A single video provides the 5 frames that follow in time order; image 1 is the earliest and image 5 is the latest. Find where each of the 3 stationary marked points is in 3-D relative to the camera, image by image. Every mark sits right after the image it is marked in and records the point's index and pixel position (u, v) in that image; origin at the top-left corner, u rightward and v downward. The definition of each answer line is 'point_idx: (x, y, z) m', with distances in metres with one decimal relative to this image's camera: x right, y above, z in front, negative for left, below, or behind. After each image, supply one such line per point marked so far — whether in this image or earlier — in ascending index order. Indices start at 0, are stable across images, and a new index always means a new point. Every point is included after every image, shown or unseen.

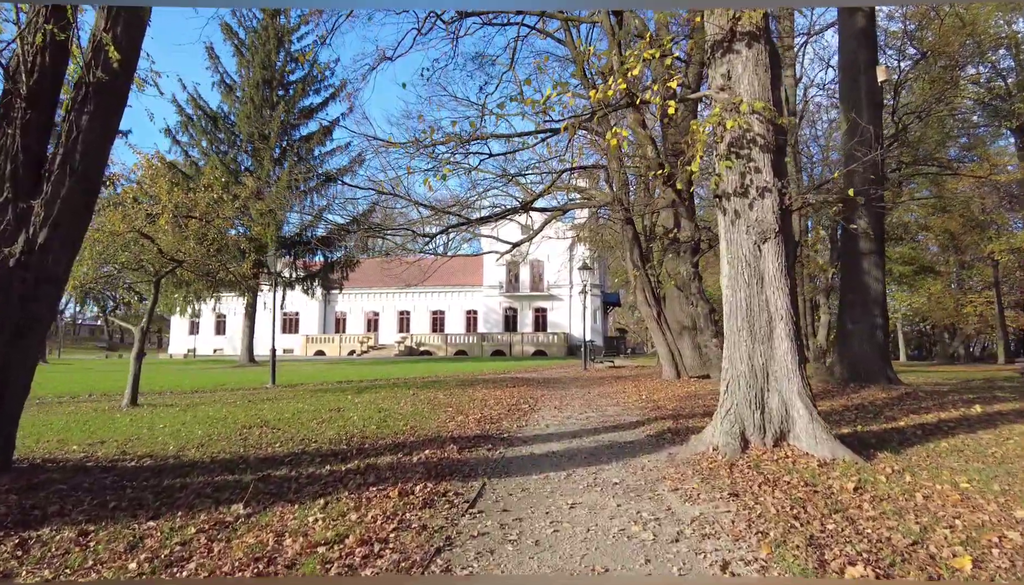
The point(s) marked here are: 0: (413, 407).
0: (-1.6, -1.9, +10.2) m
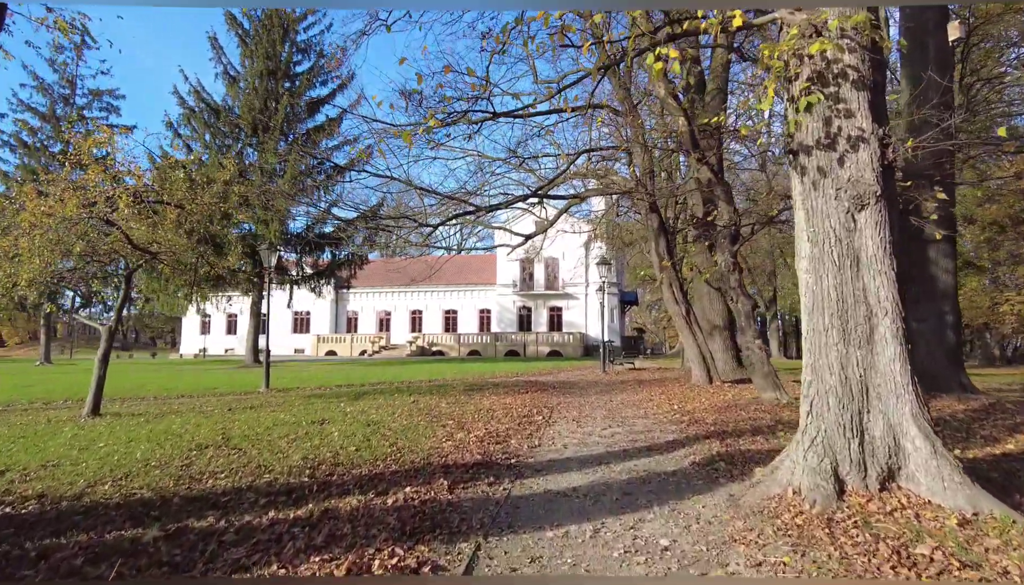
0: (-1.5, -1.8, +8.8) m
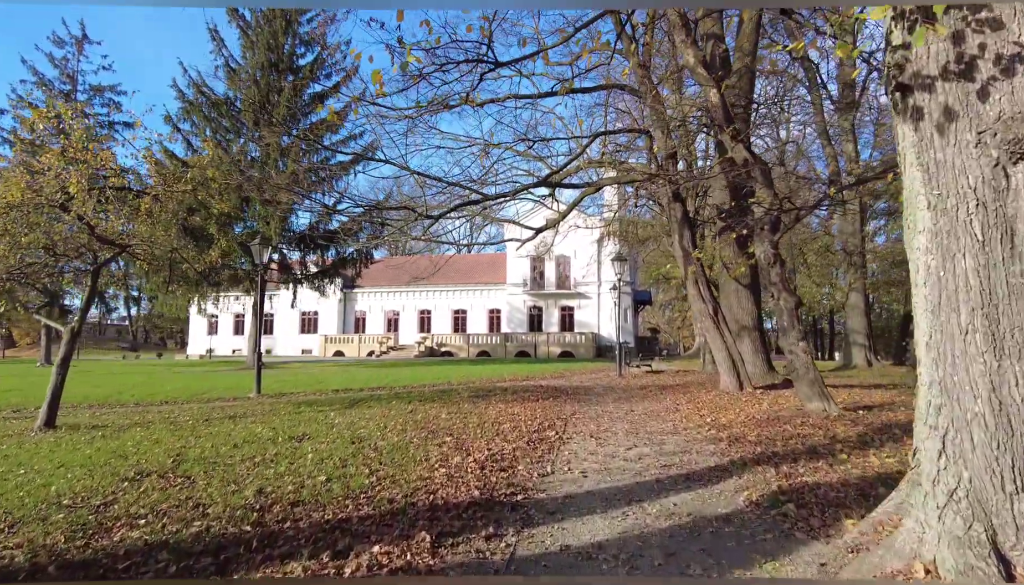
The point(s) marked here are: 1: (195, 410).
0: (-1.4, -1.8, +7.5) m
1: (-6.1, -2.2, +11.7) m
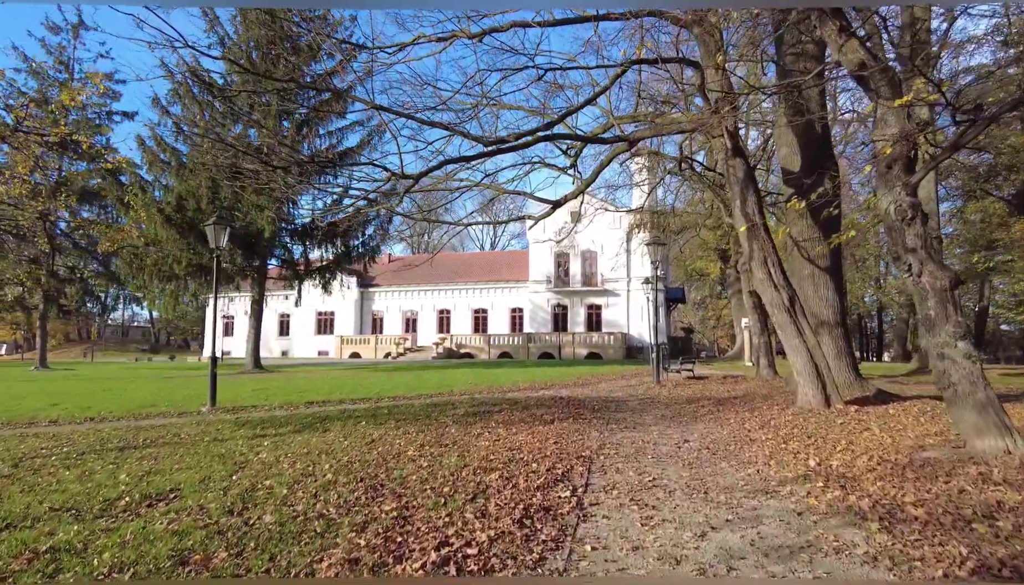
0: (-1.5, -1.5, +4.5) m
1: (-6.0, -2.1, +8.9) m
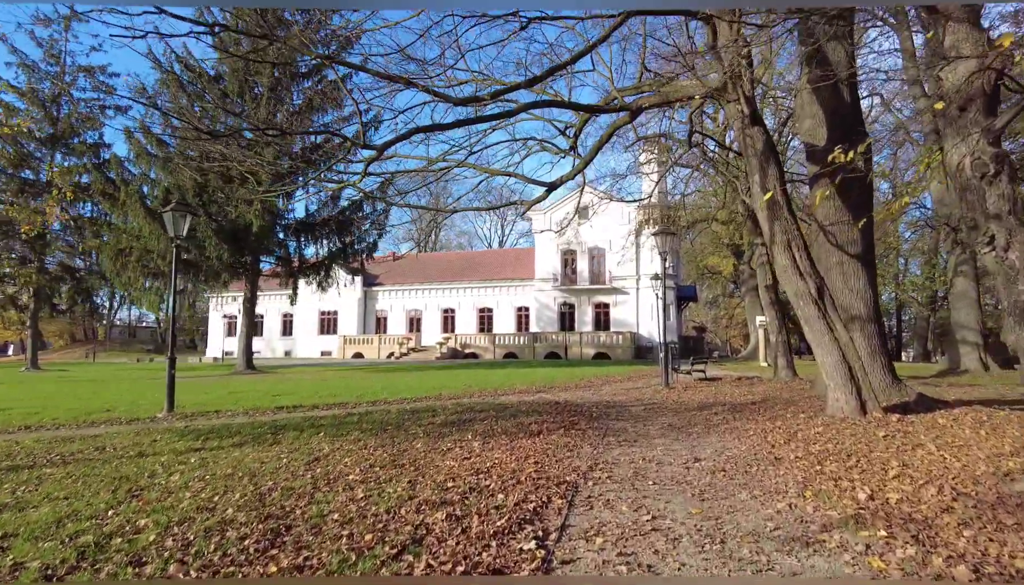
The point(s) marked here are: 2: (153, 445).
0: (-1.8, -1.4, +3.2) m
1: (-6.3, -1.9, +7.7) m
2: (-4.5, -1.9, +7.7) m
